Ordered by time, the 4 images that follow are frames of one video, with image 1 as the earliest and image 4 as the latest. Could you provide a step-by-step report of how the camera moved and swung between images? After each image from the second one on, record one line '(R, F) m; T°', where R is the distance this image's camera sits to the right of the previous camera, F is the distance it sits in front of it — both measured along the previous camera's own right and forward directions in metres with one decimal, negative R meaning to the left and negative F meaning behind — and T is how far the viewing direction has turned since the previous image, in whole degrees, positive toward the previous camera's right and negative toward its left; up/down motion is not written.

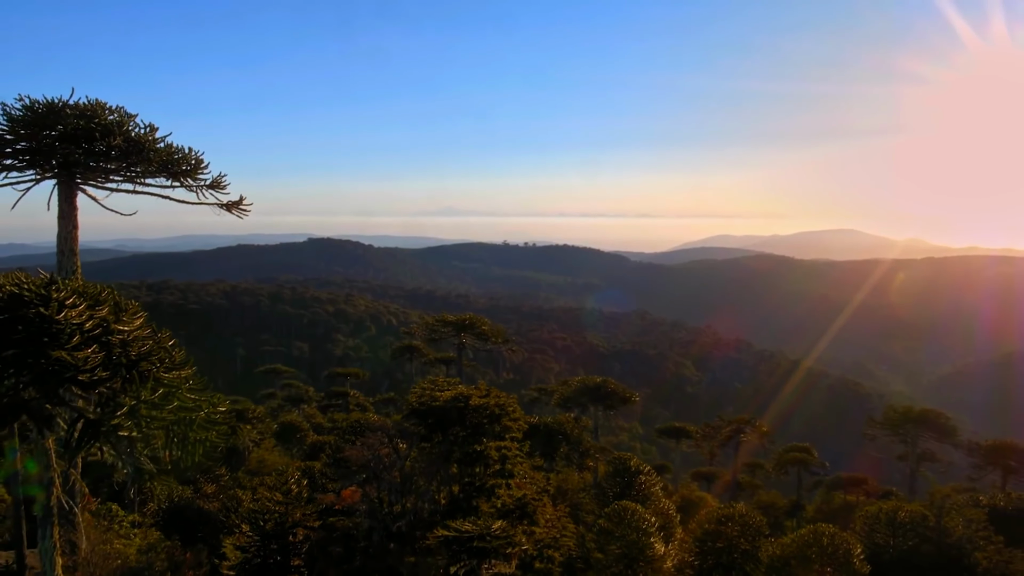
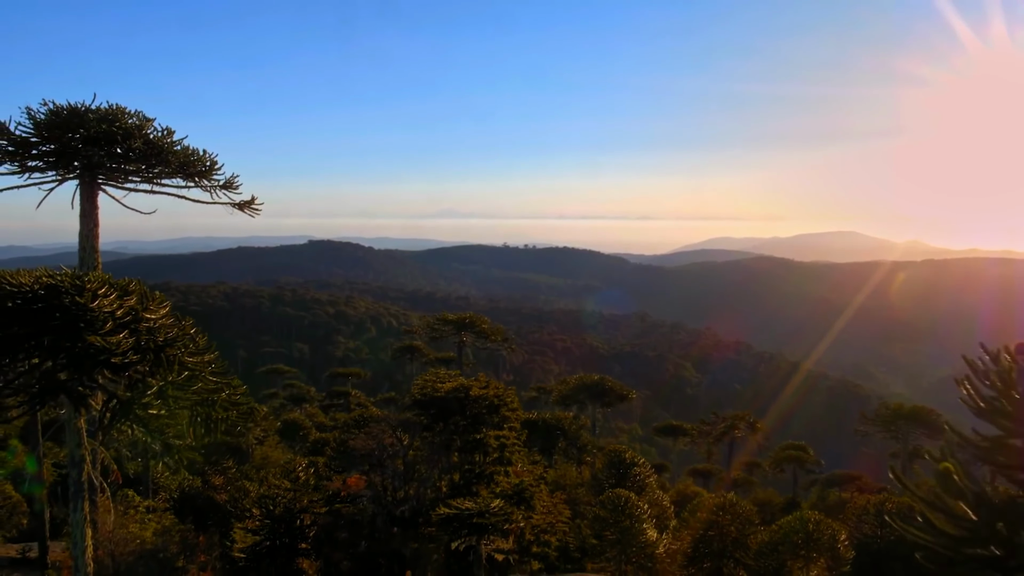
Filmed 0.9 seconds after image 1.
(0.0, -0.5) m; 0°
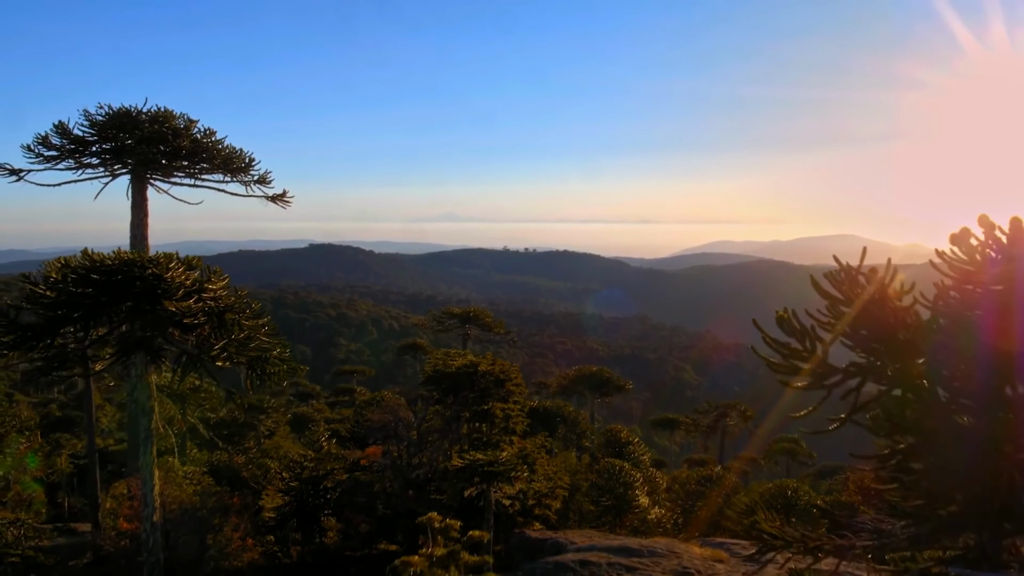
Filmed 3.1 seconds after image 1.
(-0.1, -1.1) m; 0°
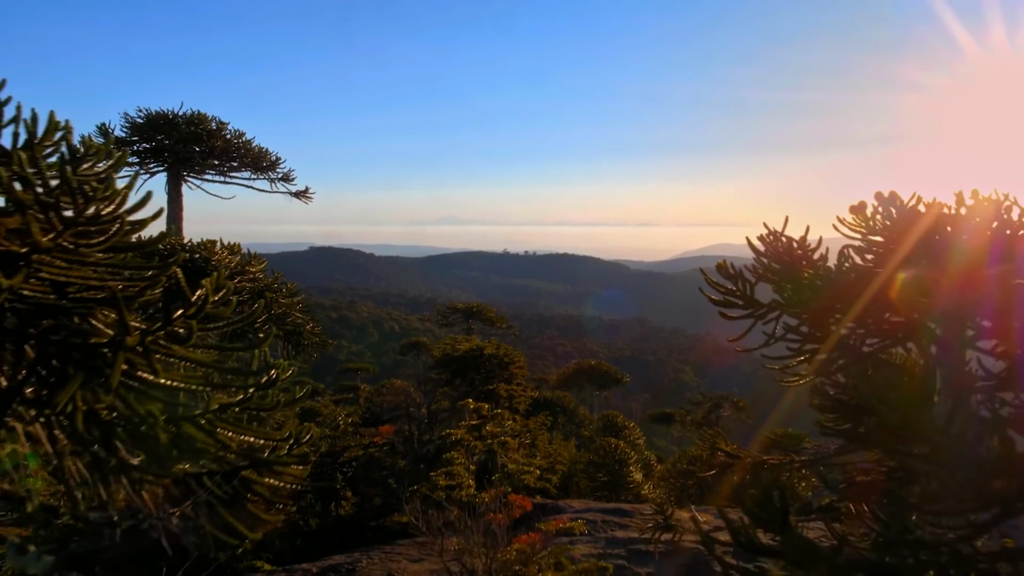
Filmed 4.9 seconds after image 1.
(-0.1, -0.9) m; 0°
